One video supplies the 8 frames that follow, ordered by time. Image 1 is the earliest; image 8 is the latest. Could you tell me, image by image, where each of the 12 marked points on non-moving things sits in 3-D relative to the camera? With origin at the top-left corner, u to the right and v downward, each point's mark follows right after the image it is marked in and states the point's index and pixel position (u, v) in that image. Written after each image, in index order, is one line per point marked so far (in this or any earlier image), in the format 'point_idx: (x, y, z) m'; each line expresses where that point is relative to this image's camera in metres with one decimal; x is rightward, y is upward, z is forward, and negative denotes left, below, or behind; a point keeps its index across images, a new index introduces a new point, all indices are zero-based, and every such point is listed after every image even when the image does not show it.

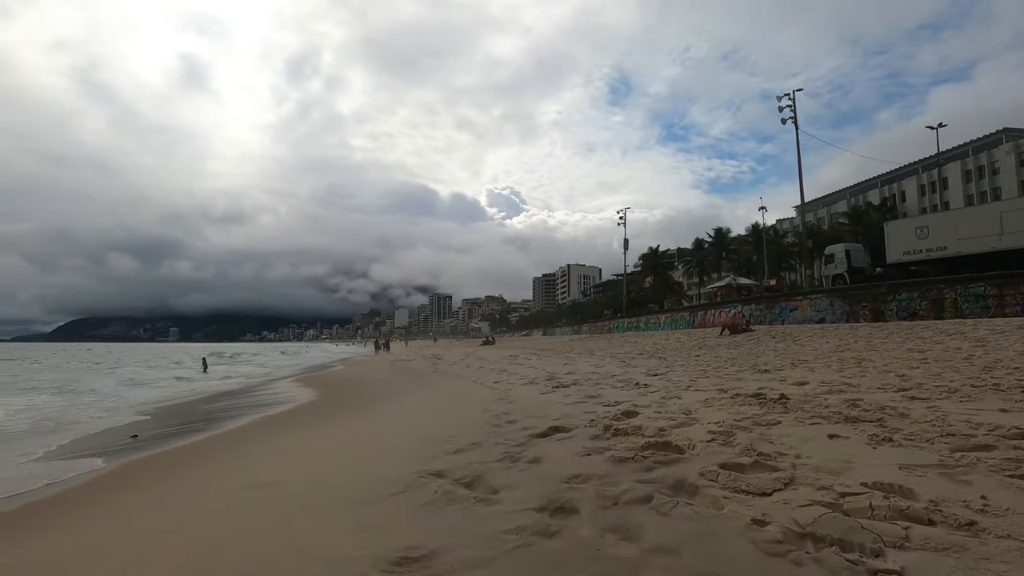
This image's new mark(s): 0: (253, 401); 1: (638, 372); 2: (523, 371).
0: (-7.7, -3.4, +15.2) m
1: (+2.3, -1.5, +9.7) m
2: (+0.3, -2.2, +13.7) m
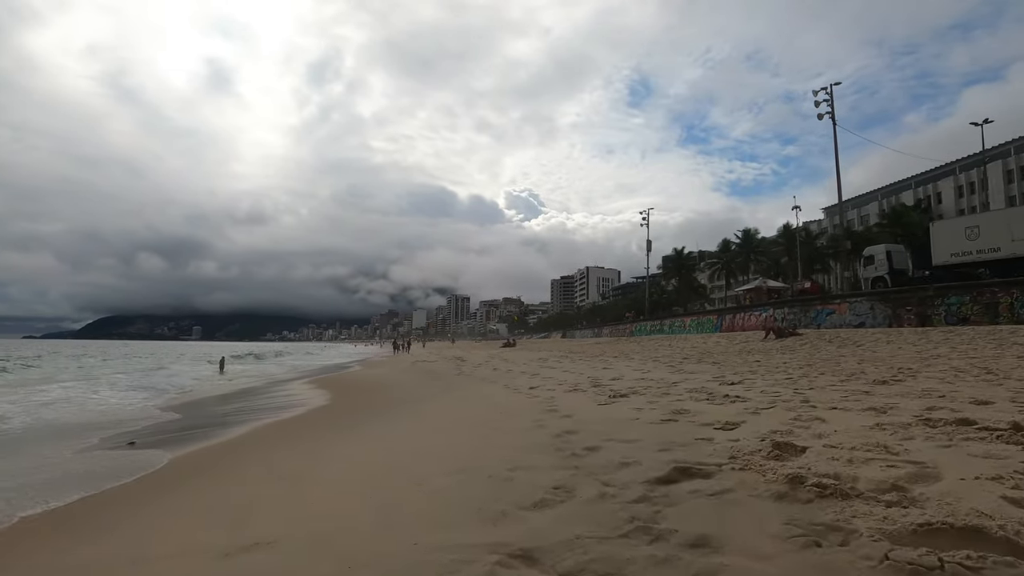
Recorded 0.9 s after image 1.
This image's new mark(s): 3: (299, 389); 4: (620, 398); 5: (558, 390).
0: (-6.8, -3.2, +14.2) m
1: (+3.0, -1.5, +8.3) m
2: (+1.1, -2.1, +12.5) m
3: (-6.9, -3.2, +16.4) m
4: (+1.4, -1.4, +6.8) m
5: (+0.8, -1.8, +9.3) m
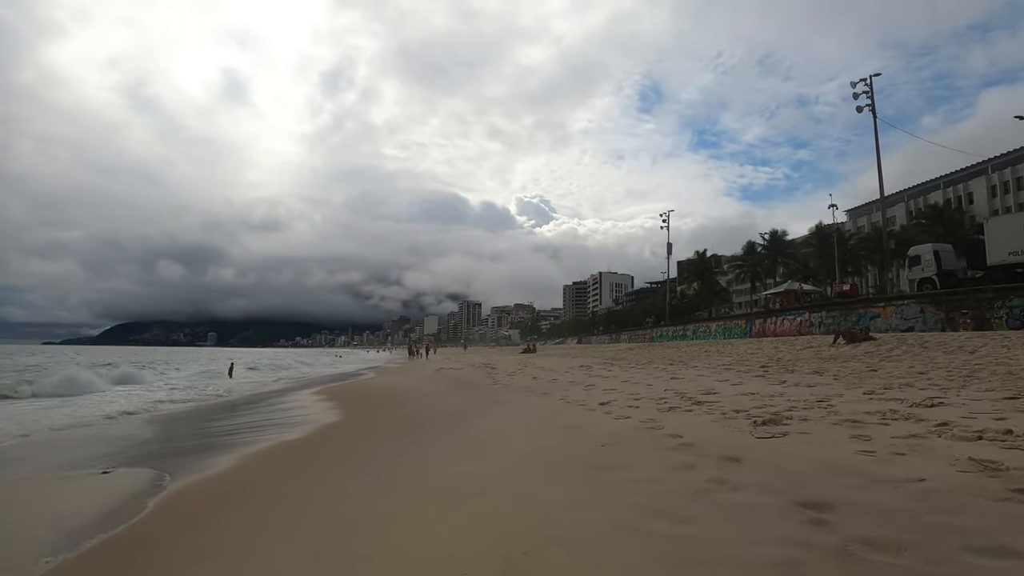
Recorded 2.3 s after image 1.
0: (-5.7, -3.2, +12.4) m
1: (+4.1, -1.3, +6.3) m
2: (+2.3, -2.0, +10.5) m
3: (-5.7, -3.2, +14.6) m
4: (+2.4, -1.3, +4.8) m
5: (+1.9, -1.7, +7.3) m
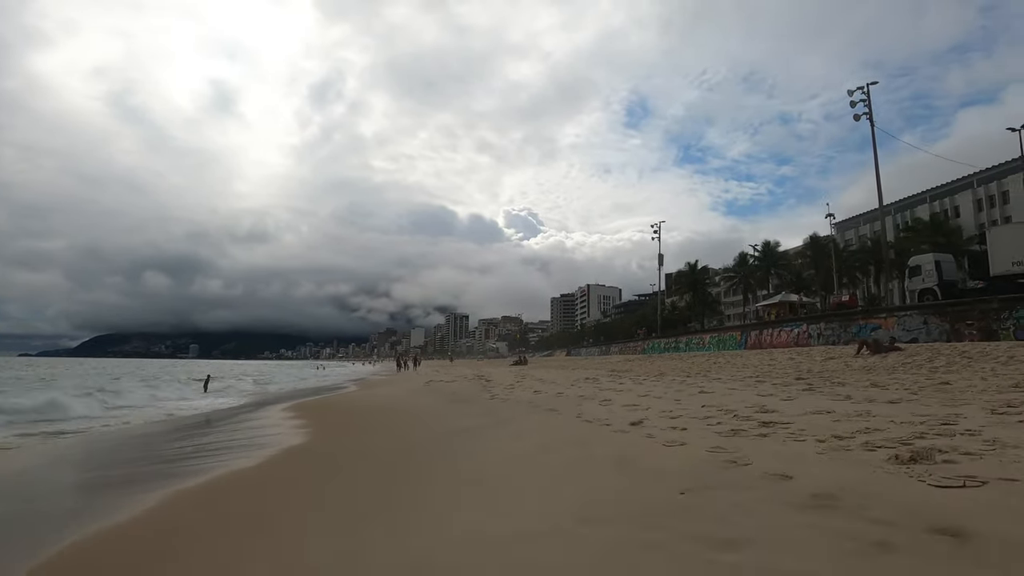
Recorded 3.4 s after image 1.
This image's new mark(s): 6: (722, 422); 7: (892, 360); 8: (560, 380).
0: (-5.6, -3.1, +10.7) m
1: (+4.3, -1.2, +4.8) m
2: (+2.4, -2.0, +8.9) m
3: (-5.7, -3.2, +12.8) m
4: (+2.7, -1.1, +3.3) m
5: (+2.1, -1.6, +5.8) m
6: (+2.6, -1.6, +6.4) m
7: (+10.0, -1.9, +13.8) m
8: (+1.5, -2.9, +16.8) m
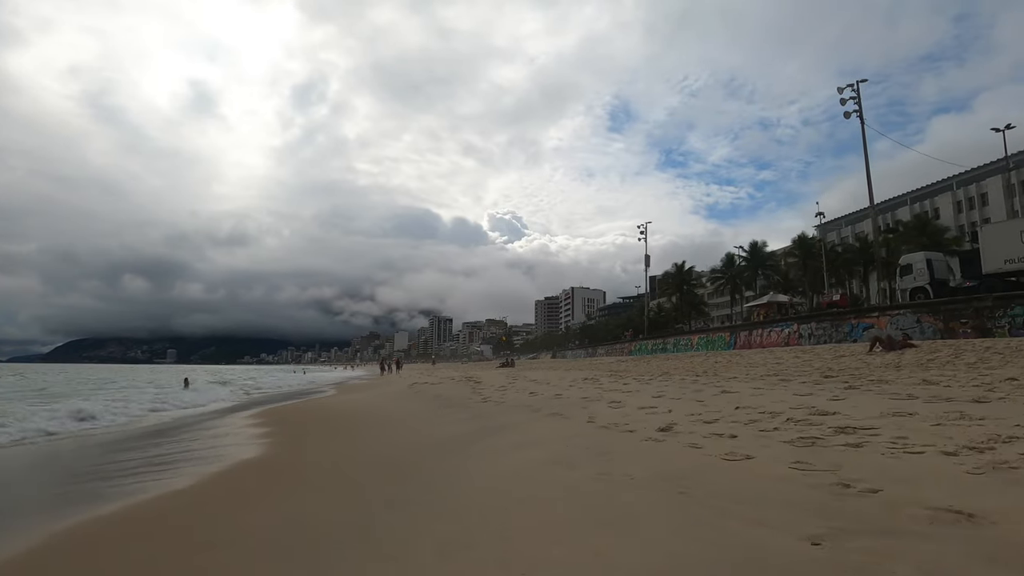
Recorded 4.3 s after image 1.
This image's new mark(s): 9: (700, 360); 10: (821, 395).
0: (-5.6, -2.9, +9.2) m
1: (+4.4, -0.9, +3.7) m
2: (+2.4, -1.8, +7.8) m
3: (-5.8, -3.0, +11.4) m
4: (+2.8, -0.8, +2.1) m
5: (+2.2, -1.3, +4.6) m
6: (+2.7, -1.4, +5.3) m
7: (+9.8, -1.7, +12.8) m
8: (+1.3, -2.7, +15.6) m
9: (+6.8, -2.6, +18.9) m
10: (+4.4, -1.5, +7.5) m
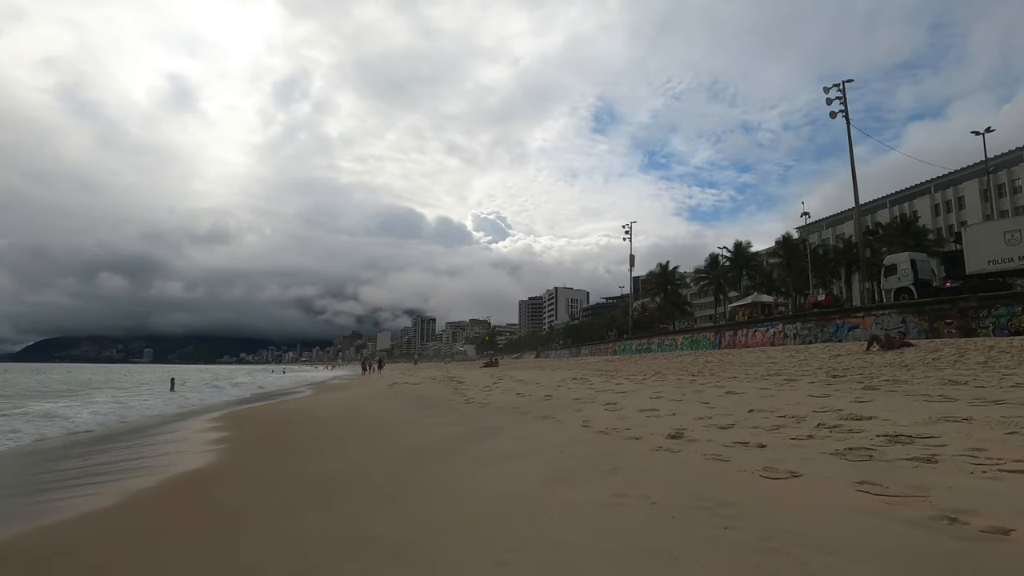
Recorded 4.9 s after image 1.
0: (-5.9, -2.7, +8.2) m
1: (+4.3, -0.8, +3.0) m
2: (+2.2, -1.6, +7.0) m
3: (-6.1, -2.8, +10.4) m
4: (+2.8, -0.7, +1.4) m
5: (+2.1, -1.2, +3.8) m
6: (+2.6, -1.2, +4.5) m
7: (+9.5, -1.6, +12.3) m
8: (+0.9, -2.6, +14.8) m
9: (+6.3, -2.5, +18.3) m
10: (+4.2, -1.4, +6.8) m
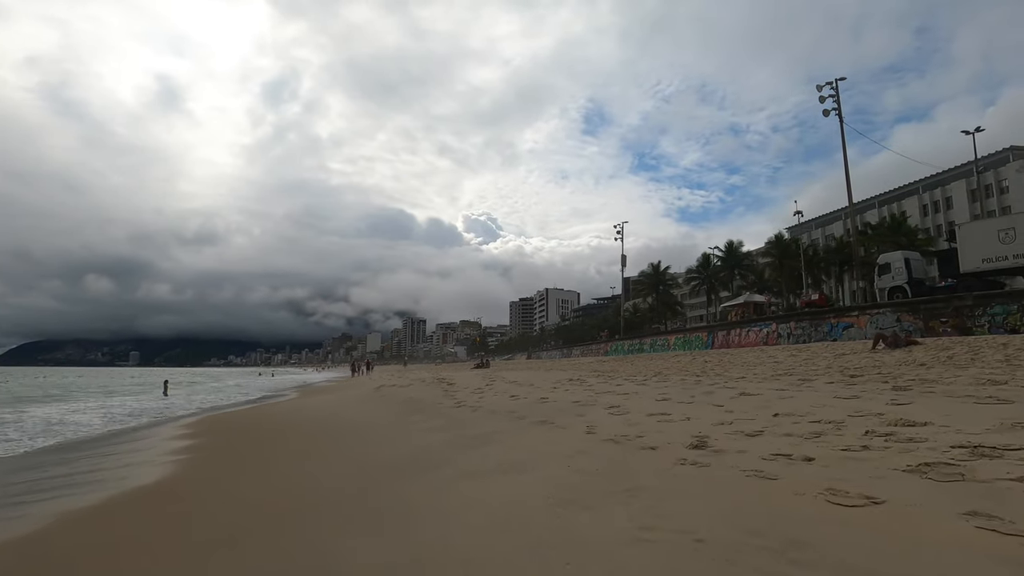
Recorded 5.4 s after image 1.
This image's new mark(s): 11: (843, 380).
0: (-5.9, -2.7, +7.4) m
1: (+4.3, -0.7, +2.4) m
2: (+2.1, -1.5, +6.3) m
3: (-6.2, -2.7, +9.6) m
4: (+2.9, -0.6, +0.7) m
5: (+2.1, -1.1, +3.2) m
6: (+2.6, -1.1, +3.9) m
7: (+9.4, -1.5, +11.7) m
8: (+0.7, -2.5, +14.1) m
9: (+6.0, -2.4, +17.7) m
10: (+4.2, -1.3, +6.2) m
11: (+5.2, -1.4, +8.3) m
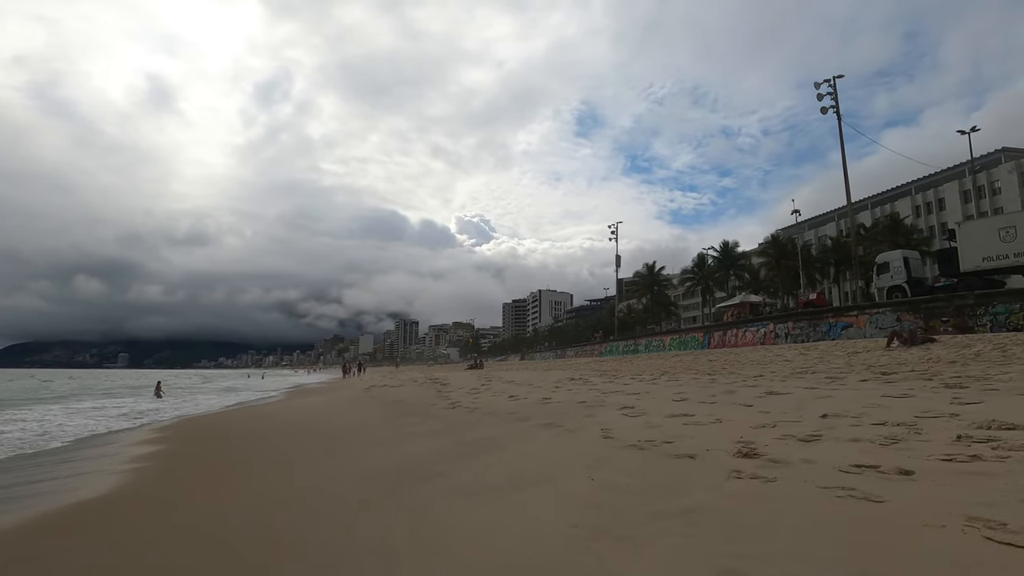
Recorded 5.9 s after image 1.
0: (-5.9, -2.5, +6.5) m
1: (+4.4, -0.5, +1.6) m
2: (+2.2, -1.3, +5.5) m
3: (-6.2, -2.6, +8.7) m
4: (+3.0, -0.4, 0.0) m
5: (+2.2, -0.9, +2.4) m
6: (+2.6, -0.9, +3.1) m
7: (+9.3, -1.3, +11.1) m
8: (+0.7, -2.4, +13.3) m
9: (+5.9, -2.3, +17.0) m
10: (+4.2, -1.1, +5.4) m
11: (+5.2, -1.3, +7.5) m
